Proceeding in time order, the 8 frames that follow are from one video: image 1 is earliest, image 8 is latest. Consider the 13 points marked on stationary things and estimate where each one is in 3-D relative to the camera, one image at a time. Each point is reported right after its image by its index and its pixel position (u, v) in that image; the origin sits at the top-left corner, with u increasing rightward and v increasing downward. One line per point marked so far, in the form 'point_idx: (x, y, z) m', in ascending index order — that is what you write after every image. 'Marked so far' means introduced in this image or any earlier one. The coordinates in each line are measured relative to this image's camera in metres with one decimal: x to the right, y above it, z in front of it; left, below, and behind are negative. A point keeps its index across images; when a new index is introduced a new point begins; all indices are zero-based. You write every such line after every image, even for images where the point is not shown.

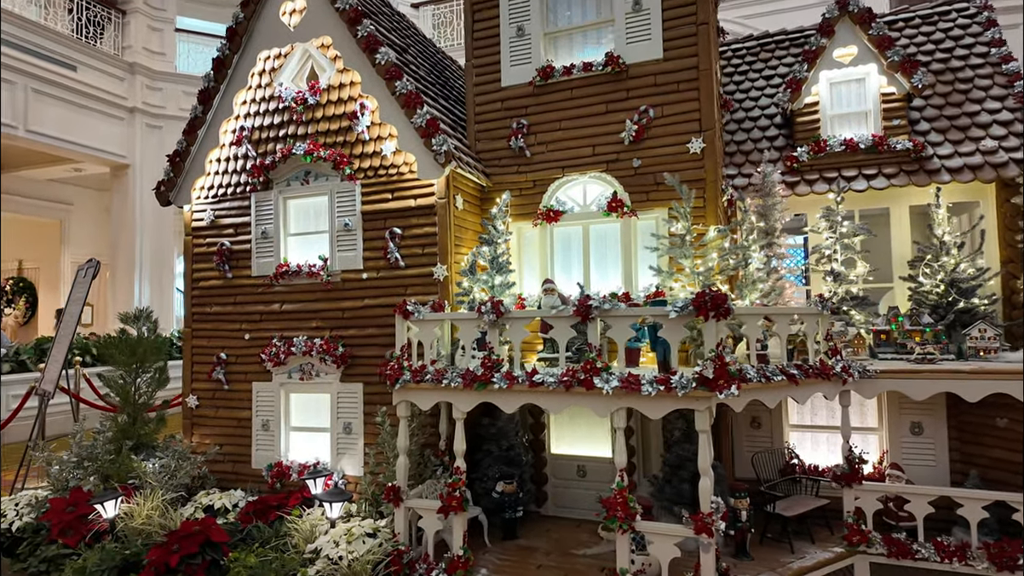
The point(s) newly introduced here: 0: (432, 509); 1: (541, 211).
0: (-0.6, -1.9, +5.0) m
1: (+0.3, +0.8, +6.4) m
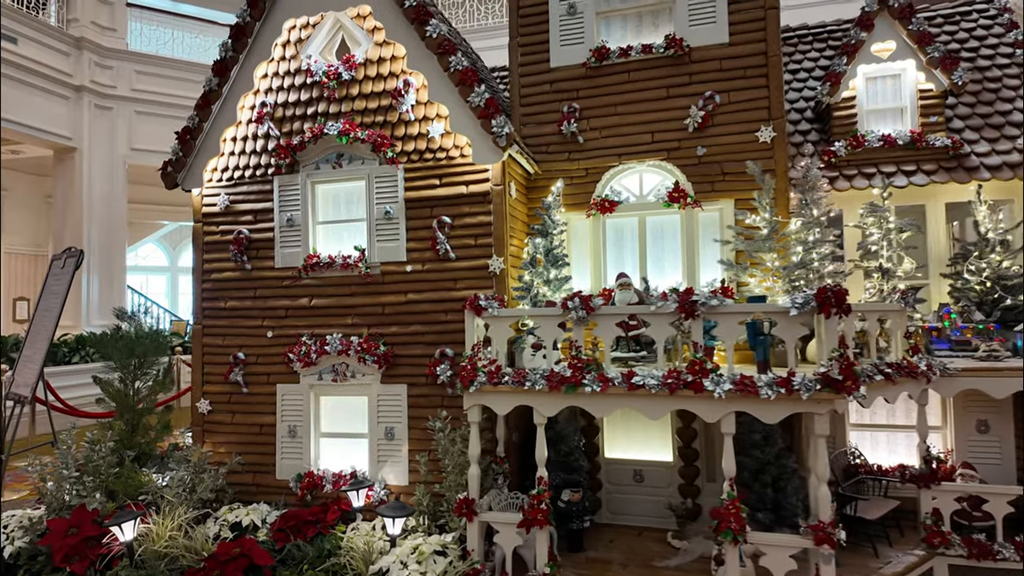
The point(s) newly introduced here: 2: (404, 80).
0: (0.0, -1.8, +4.6) m
1: (+0.8, +0.9, +6.0) m
2: (-1.1, +2.0, +5.8) m
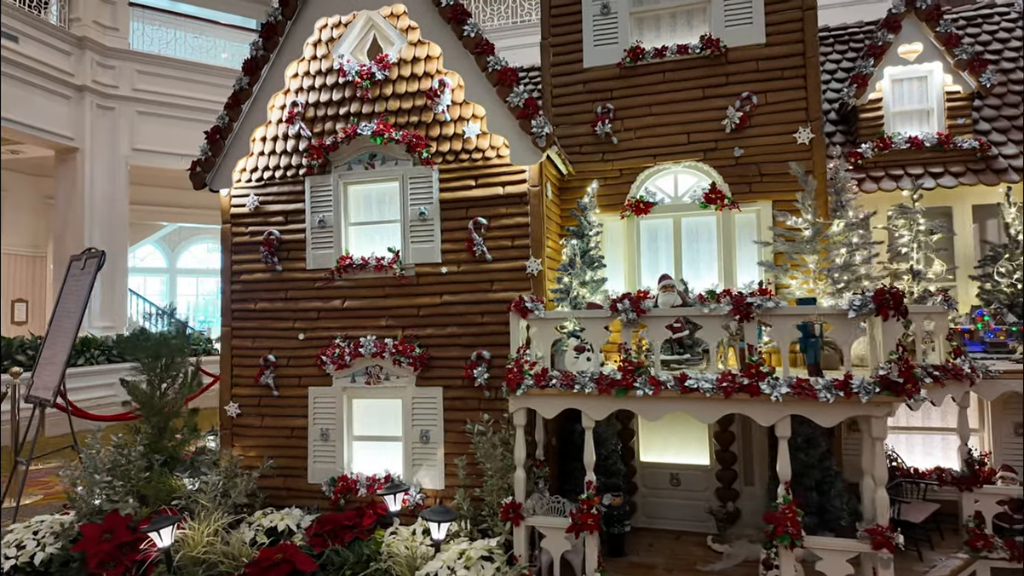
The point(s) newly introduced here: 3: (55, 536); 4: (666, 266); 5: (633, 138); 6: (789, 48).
0: (+0.4, -1.8, +4.5) m
1: (+1.2, +0.9, +6.0) m
2: (-0.7, +2.0, +5.7) m
3: (-4.1, -2.3, +5.4) m
4: (+1.6, +0.2, +6.1) m
5: (+1.2, +1.5, +6.1) m
6: (+2.7, +2.3, +5.7) m
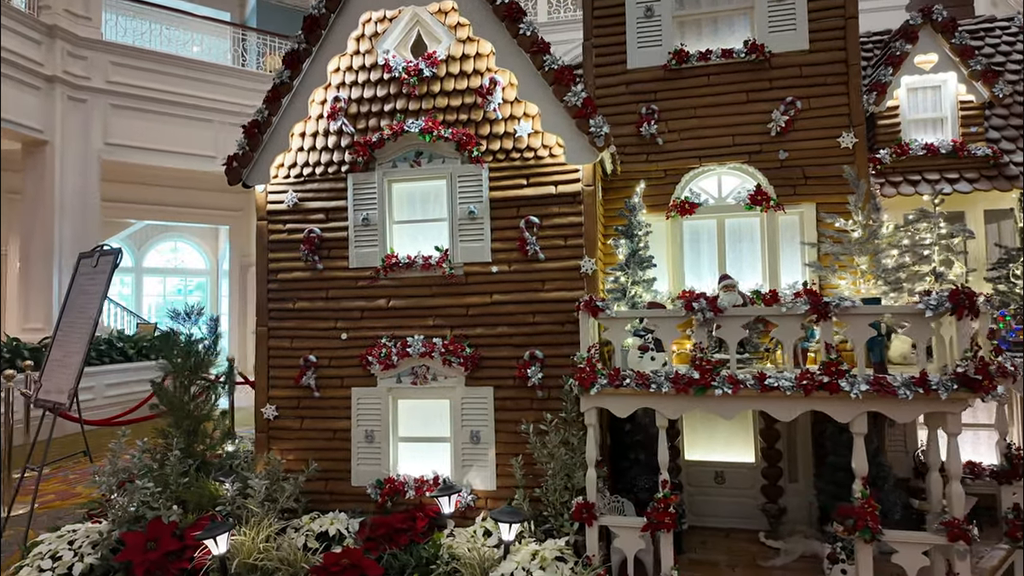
0: (+0.9, -1.8, +4.5) m
1: (+1.6, +0.9, +6.1) m
2: (-0.2, +2.0, +5.7) m
3: (-3.6, -2.2, +5.1) m
4: (+2.1, +0.2, +6.2) m
5: (+1.7, +1.5, +6.2) m
6: (+3.2, +2.3, +5.9) m
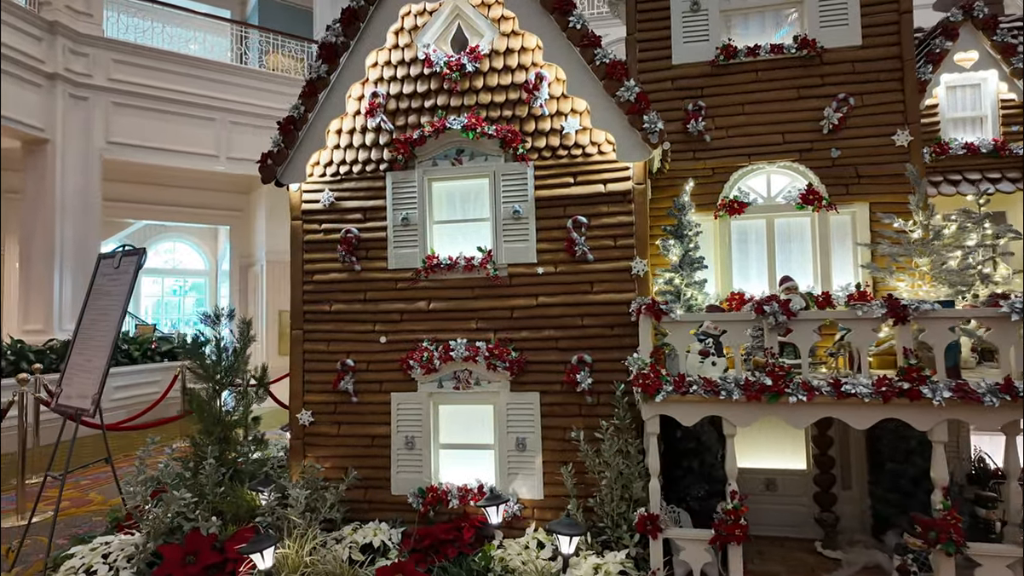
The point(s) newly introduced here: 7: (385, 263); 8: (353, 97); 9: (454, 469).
0: (+1.4, -1.8, +4.3) m
1: (+2.1, +0.9, +5.9) m
2: (+0.2, +2.0, +5.5) m
3: (-3.2, -2.3, +4.9) m
4: (+2.5, +0.2, +6.0) m
5: (+2.2, +1.5, +6.0) m
6: (+3.6, +2.3, +5.7) m
7: (-1.3, +0.3, +5.8) m
8: (-1.6, +1.9, +5.9) m
9: (-0.5, -1.7, +5.7) m
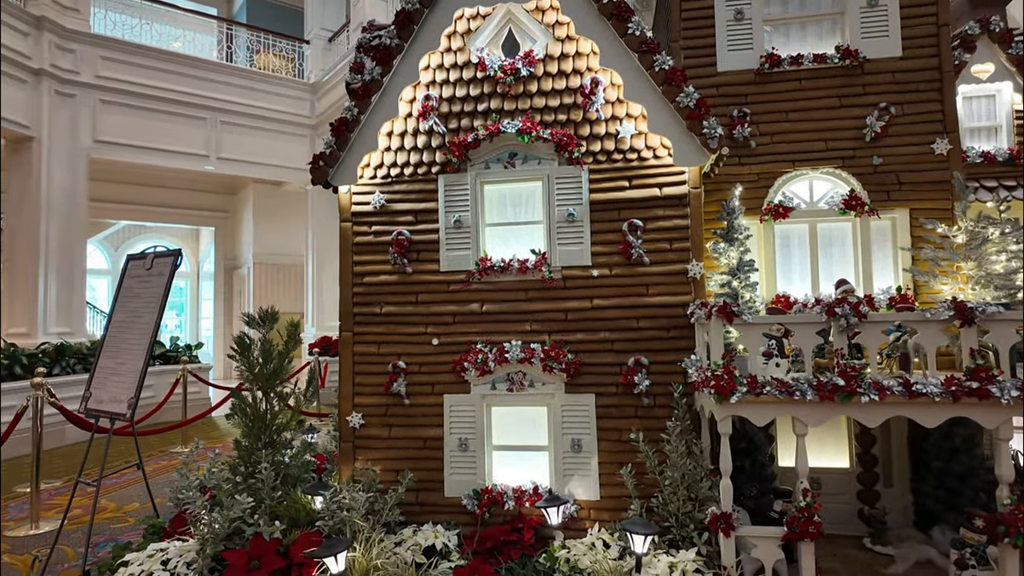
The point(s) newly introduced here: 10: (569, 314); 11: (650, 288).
0: (+1.9, -1.9, +4.4) m
1: (+2.6, +0.8, +6.0) m
2: (+0.8, +2.0, +5.6) m
3: (-2.7, -2.3, +4.8) m
4: (+3.0, +0.2, +6.1) m
5: (+2.7, +1.5, +6.1) m
6: (+4.1, +2.3, +5.9) m
7: (-0.7, +0.2, +5.8) m
8: (-1.1, +1.9, +5.9) m
9: (0.0, -1.8, +5.7) m
10: (+0.6, -0.2, +5.6) m
11: (+1.3, 0.0, +5.5) m
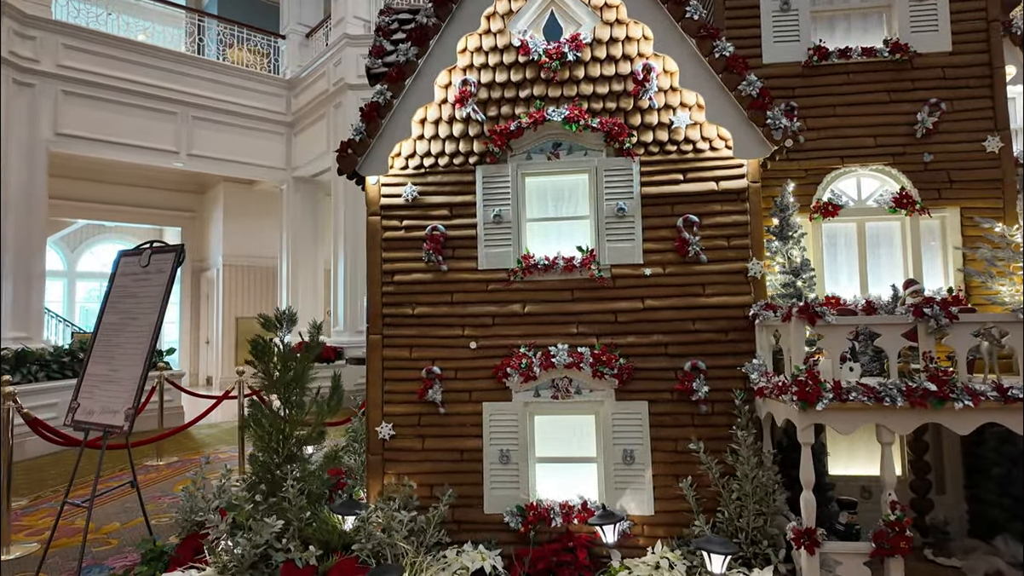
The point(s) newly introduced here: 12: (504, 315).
0: (+2.4, -1.8, +4.1) m
1: (+3.0, +0.8, +5.8) m
2: (+1.2, +2.0, +5.2) m
3: (-2.2, -2.2, +4.3) m
4: (+3.4, +0.2, +5.9) m
5: (+3.0, +1.5, +5.9) m
6: (+4.5, +2.2, +5.8) m
7: (-0.3, +0.2, +5.4) m
8: (-0.7, +1.9, +5.4) m
9: (+0.4, -1.8, +5.3) m
10: (+1.0, -0.2, +5.2) m
11: (+1.7, 0.0, +5.2) m
12: (-0.1, -0.2, +5.3) m
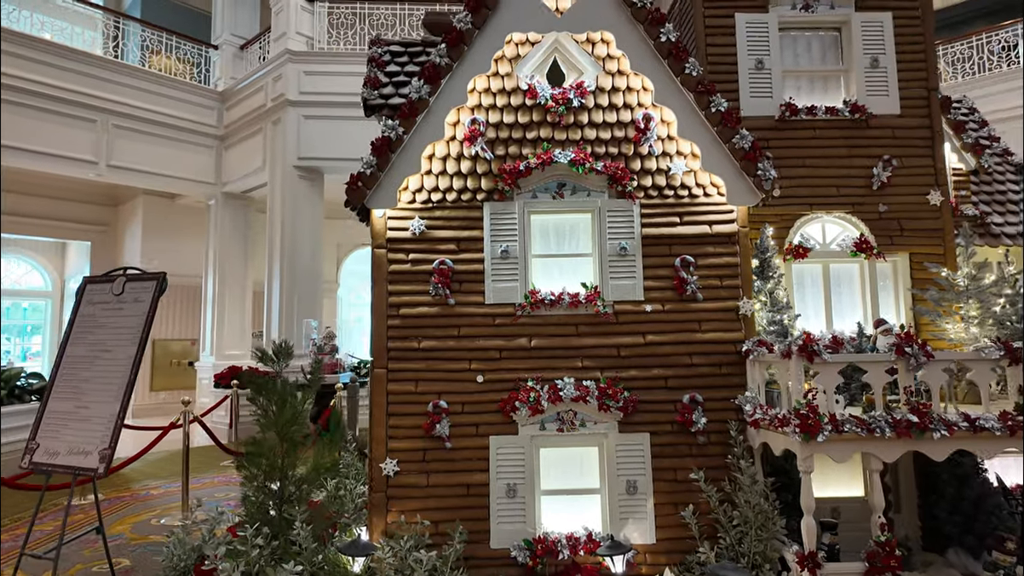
0: (+2.6, -2.2, +4.5) m
1: (+3.0, +0.4, +6.3) m
2: (+1.3, +1.6, +5.6) m
3: (-2.0, -2.5, +4.1) m
4: (+3.3, -0.2, +6.5) m
5: (+3.0, +1.1, +6.5) m
6: (+4.5, +1.8, +6.6) m
7: (-0.3, -0.1, +5.5) m
8: (-0.6, +1.6, +5.5) m
9: (+0.4, -2.1, +5.4) m
10: (+1.0, -0.6, +5.5) m
11: (+1.8, -0.3, +5.5) m
12: (0.0, -0.6, +5.4) m
